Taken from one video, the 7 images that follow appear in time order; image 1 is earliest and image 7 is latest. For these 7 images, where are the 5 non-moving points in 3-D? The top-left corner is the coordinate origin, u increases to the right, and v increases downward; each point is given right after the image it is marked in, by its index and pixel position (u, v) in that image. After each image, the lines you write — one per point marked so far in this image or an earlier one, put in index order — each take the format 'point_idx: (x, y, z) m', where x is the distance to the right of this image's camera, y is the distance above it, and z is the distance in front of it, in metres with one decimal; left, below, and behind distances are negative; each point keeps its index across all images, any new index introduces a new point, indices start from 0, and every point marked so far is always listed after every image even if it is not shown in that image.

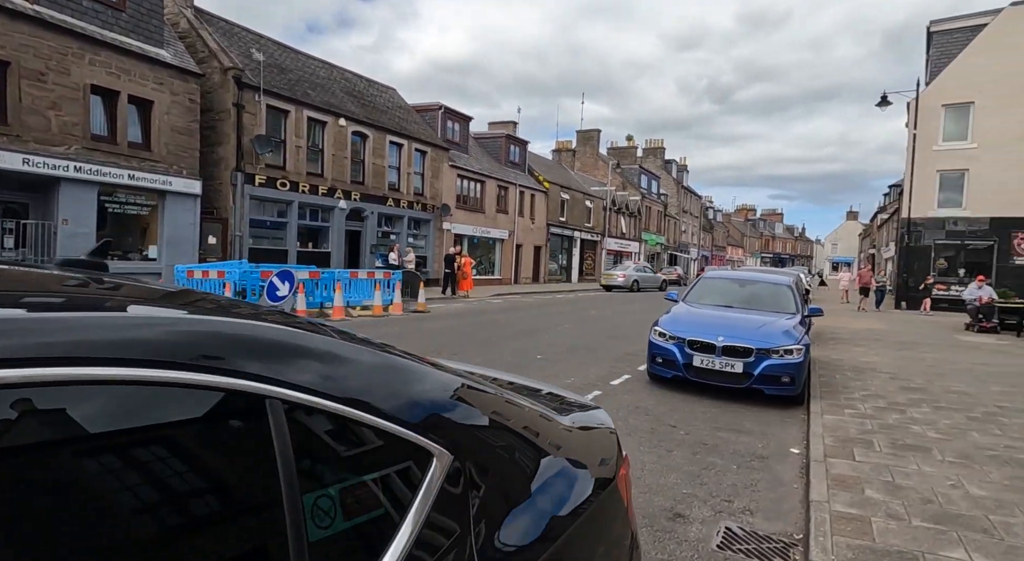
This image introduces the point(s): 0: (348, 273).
0: (-3.8, +0.2, +13.6) m
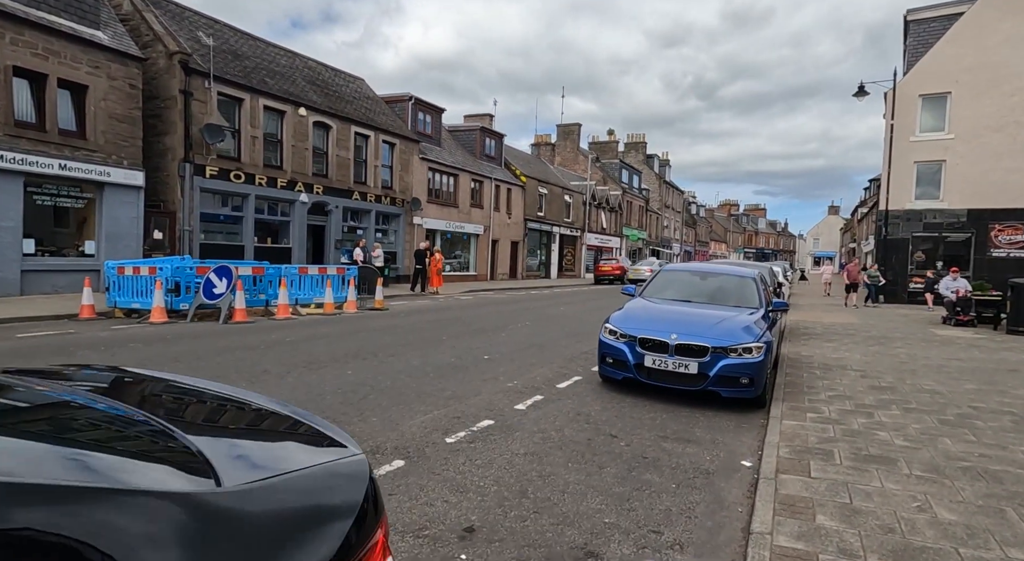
0: (-4.7, +0.2, +12.8) m
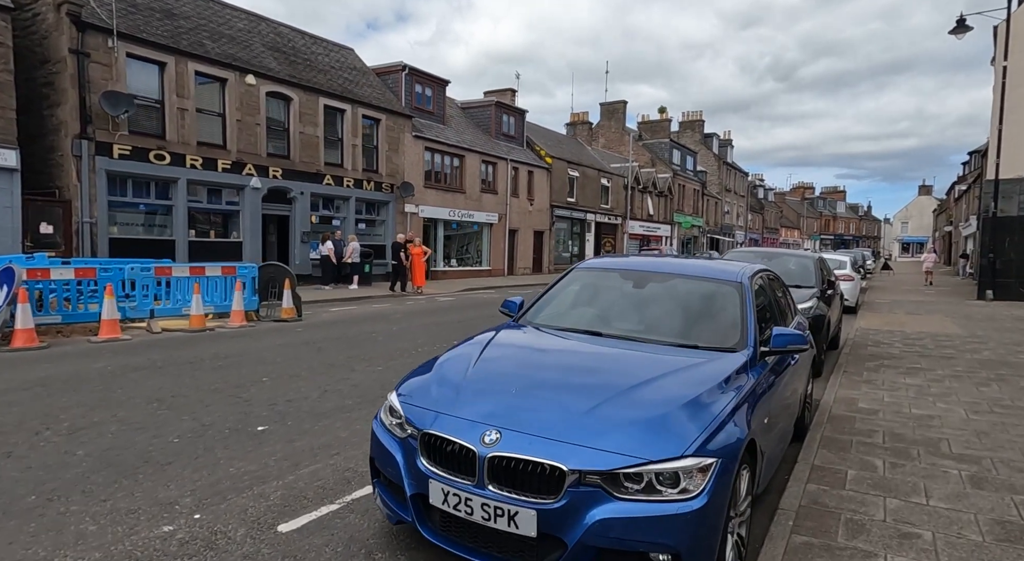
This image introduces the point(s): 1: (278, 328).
0: (-5.8, +0.2, +9.6) m
1: (-4.0, -0.8, +10.3) m
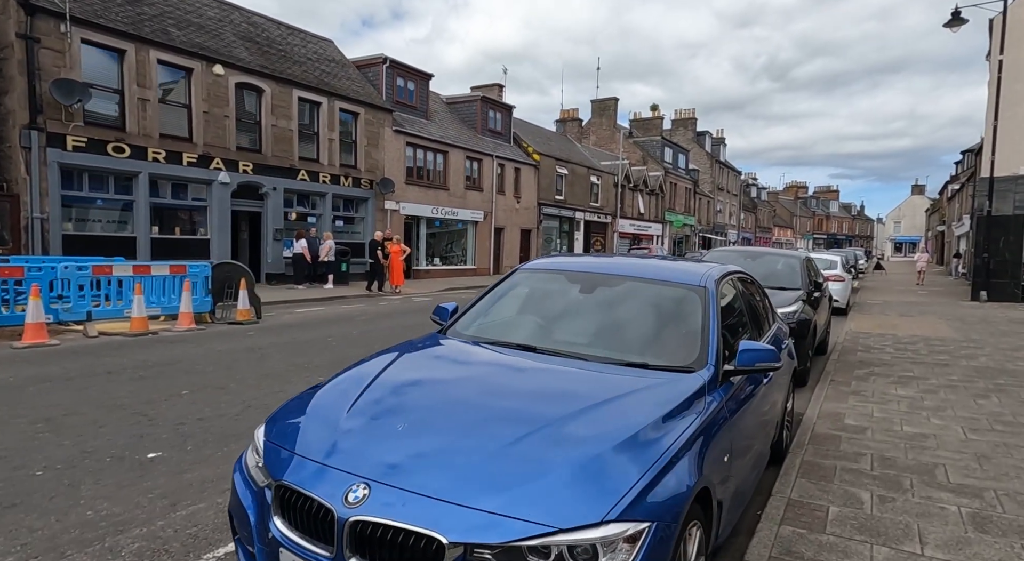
0: (-6.3, +0.2, +8.9) m
1: (-4.6, -0.8, +9.6) m
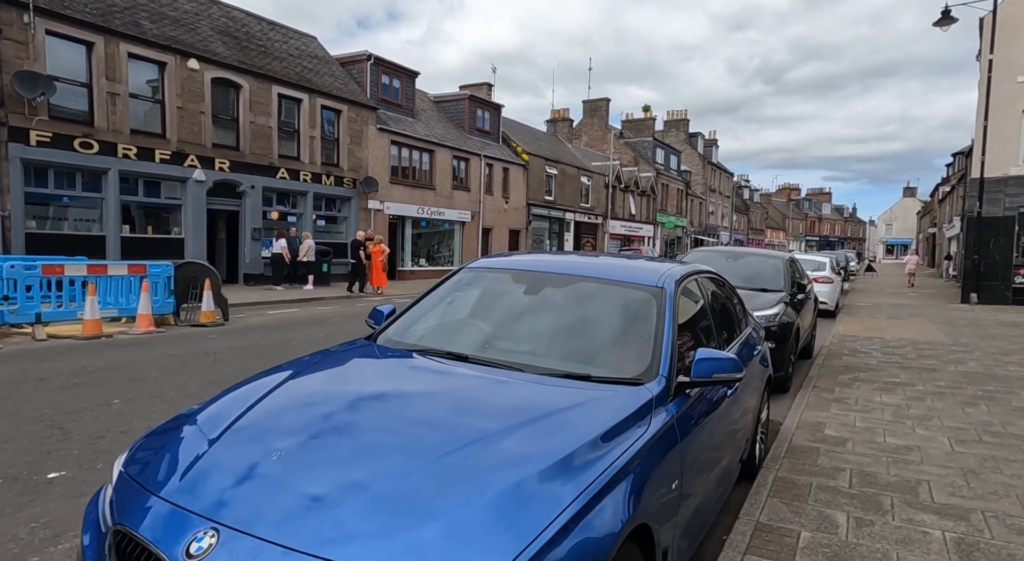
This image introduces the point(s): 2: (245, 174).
0: (-6.7, +0.2, +8.4) m
1: (-5.0, -0.8, +9.2) m
2: (-7.9, +3.1, +17.6) m
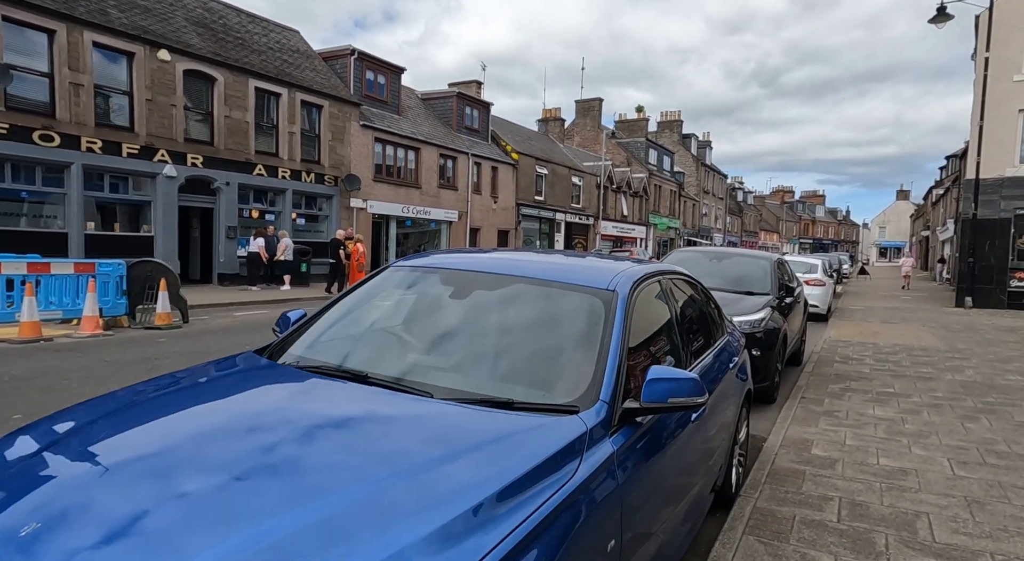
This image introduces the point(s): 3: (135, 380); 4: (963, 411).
0: (-7.1, +0.2, +7.8) m
1: (-5.4, -0.8, +8.6) m
2: (-8.3, +3.1, +17.0) m
3: (-3.8, -1.0, +5.9) m
4: (+4.7, -1.3, +6.1) m
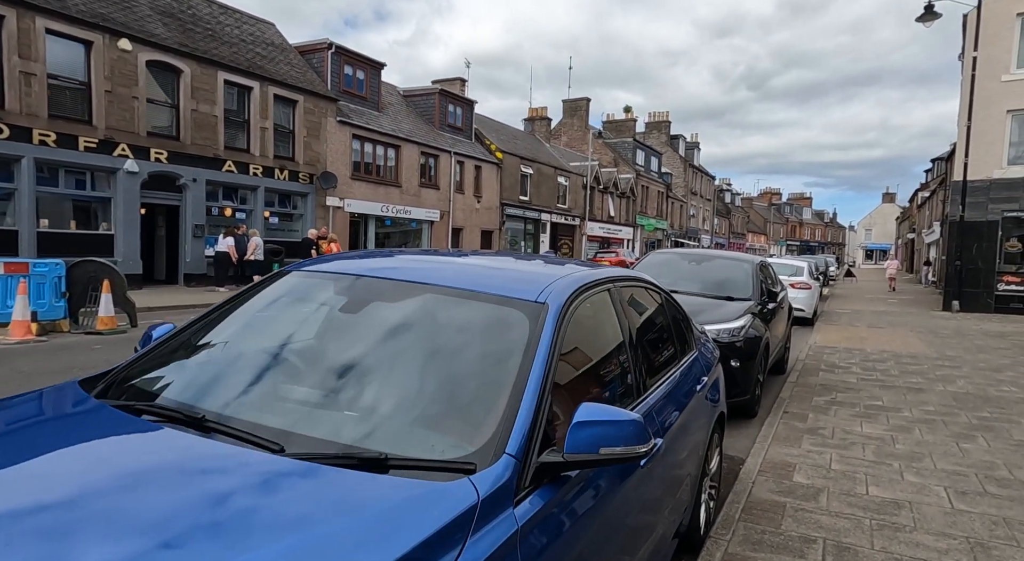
0: (-7.6, +0.2, +7.1) m
1: (-5.8, -0.8, +7.9) m
2: (-8.9, +3.1, +16.3) m
3: (-4.2, -1.0, +5.3) m
4: (+4.3, -1.4, +5.6) m
